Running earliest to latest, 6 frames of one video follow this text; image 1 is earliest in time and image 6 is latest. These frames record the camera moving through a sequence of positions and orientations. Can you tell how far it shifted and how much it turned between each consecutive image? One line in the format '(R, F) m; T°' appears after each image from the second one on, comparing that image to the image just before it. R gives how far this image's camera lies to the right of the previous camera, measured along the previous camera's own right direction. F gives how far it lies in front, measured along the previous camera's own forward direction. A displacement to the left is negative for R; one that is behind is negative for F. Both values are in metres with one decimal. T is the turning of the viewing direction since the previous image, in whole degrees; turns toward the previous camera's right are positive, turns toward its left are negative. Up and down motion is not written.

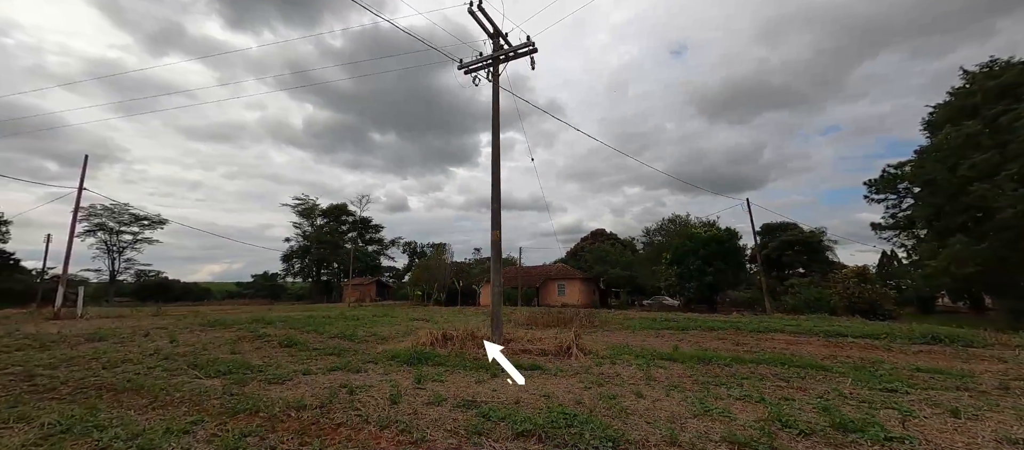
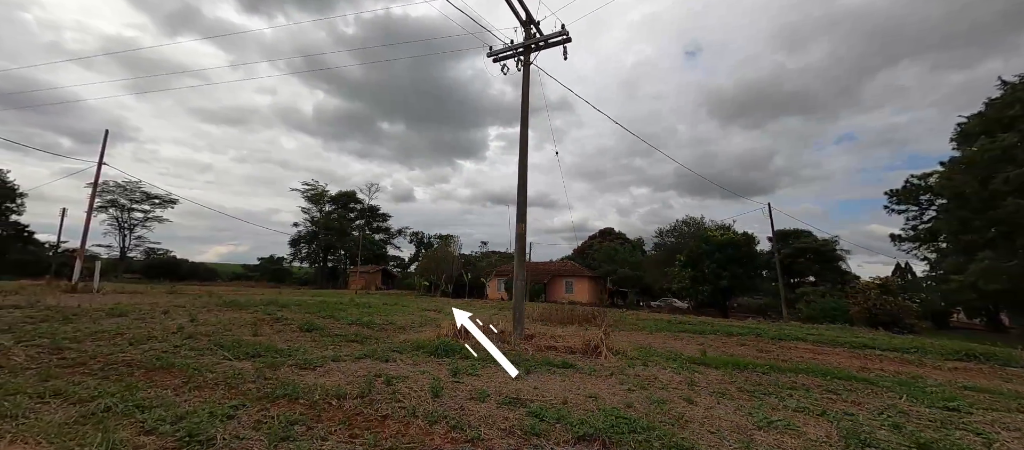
(-0.5, +0.2) m; -1°
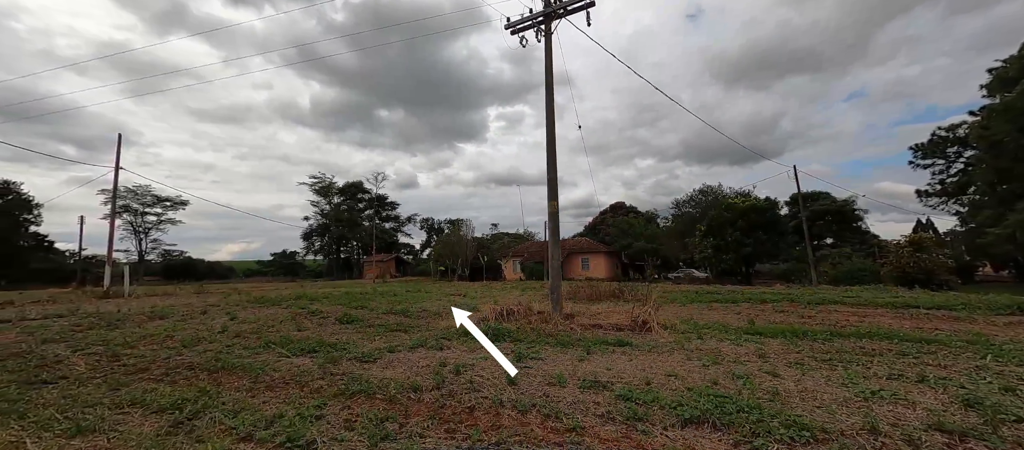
(-0.6, +0.2) m; -1°
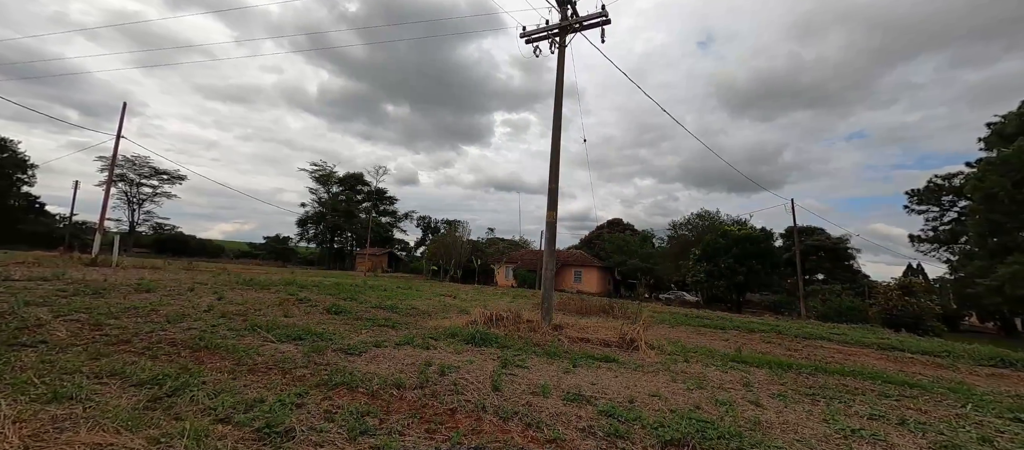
(0.0, 0.0) m; 0°
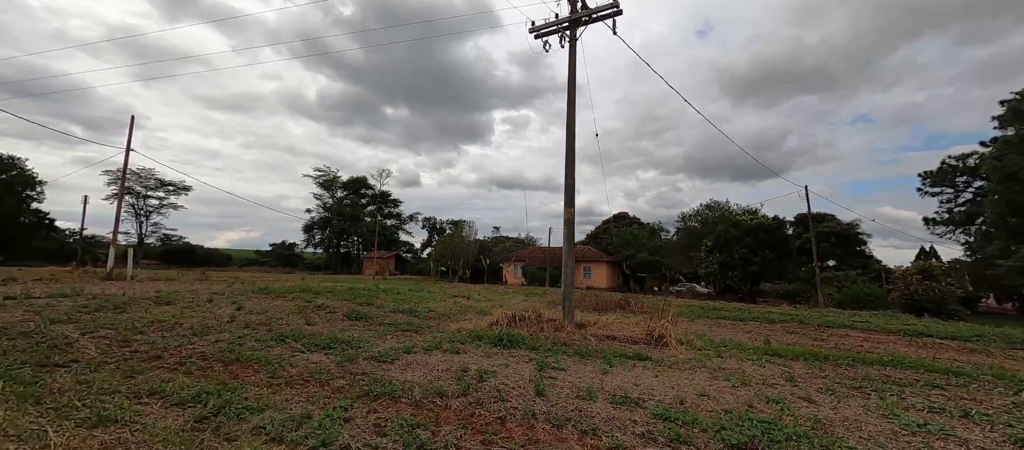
(-0.3, +0.1) m; -1°
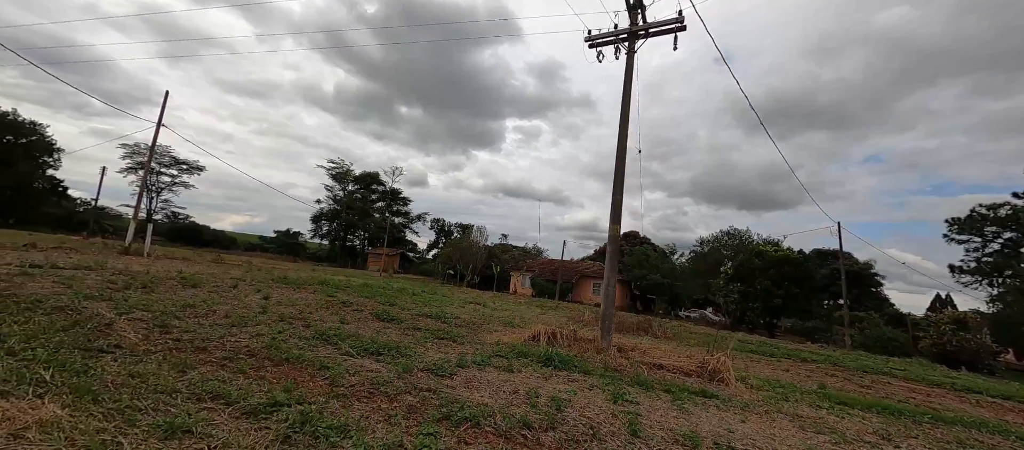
(-0.8, +0.4) m; -1°
